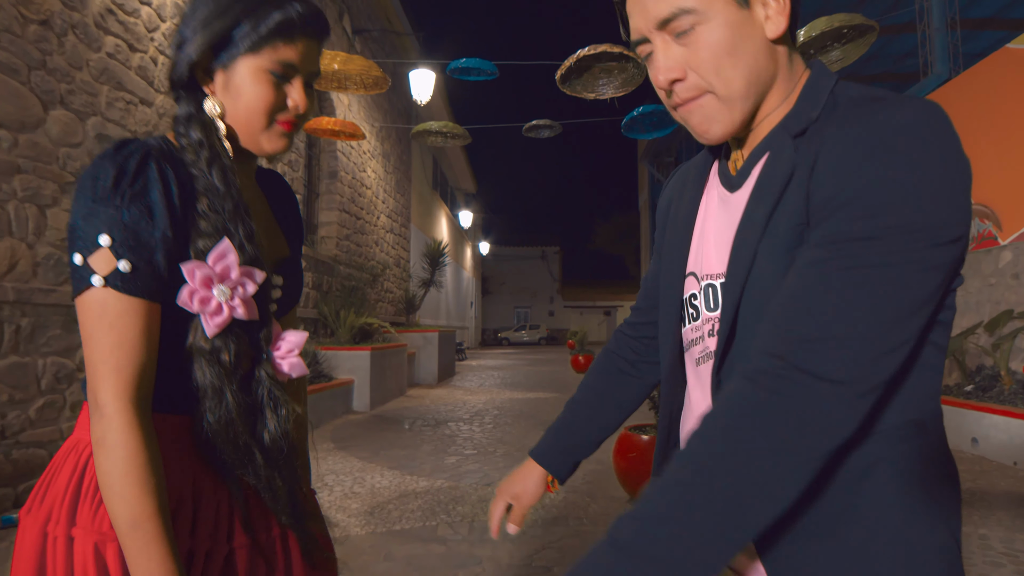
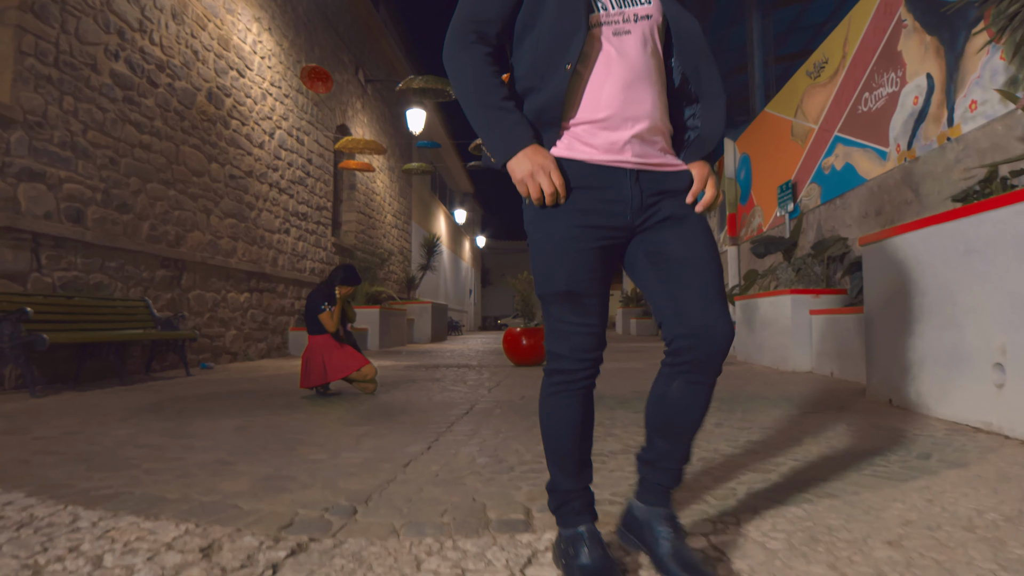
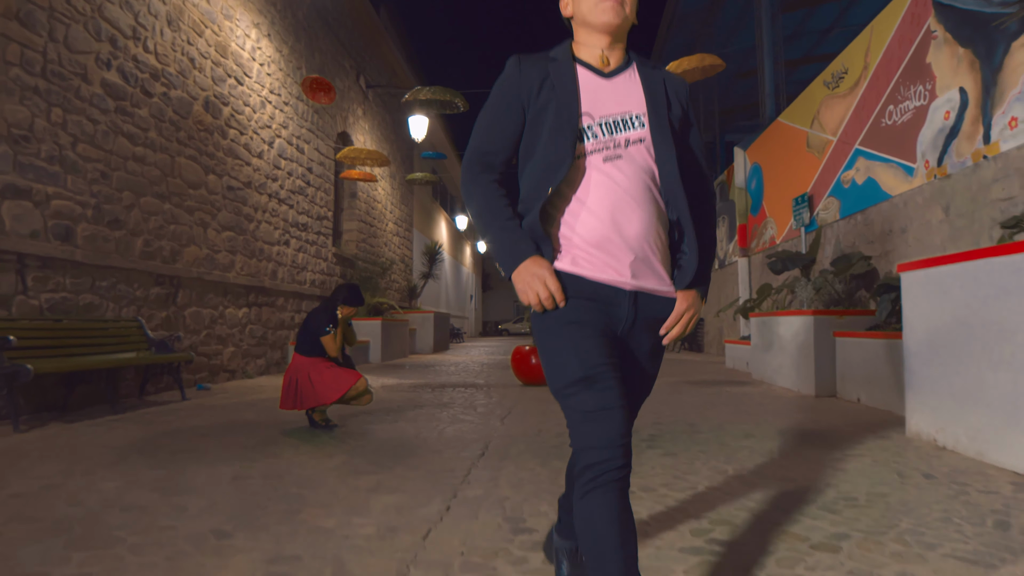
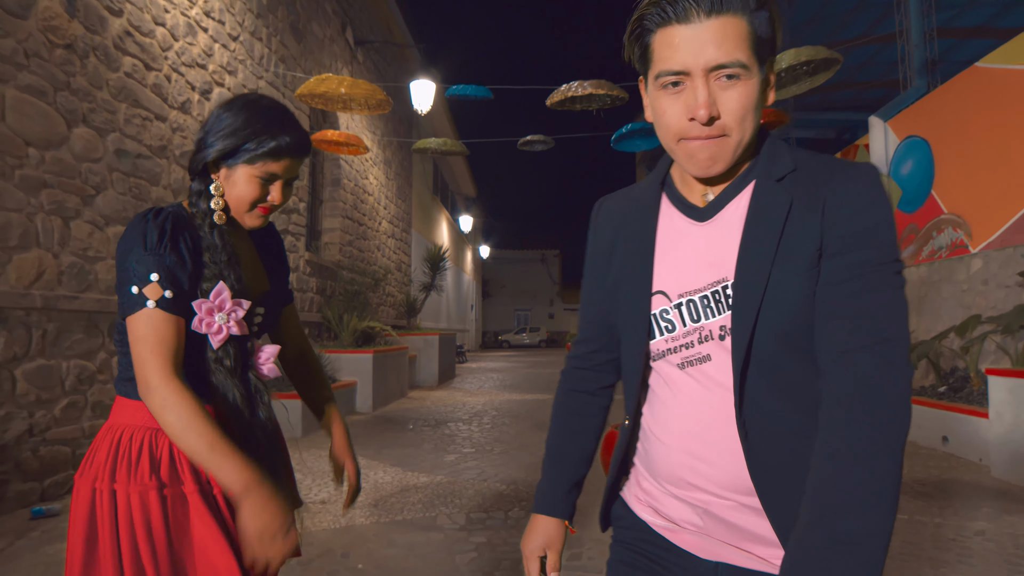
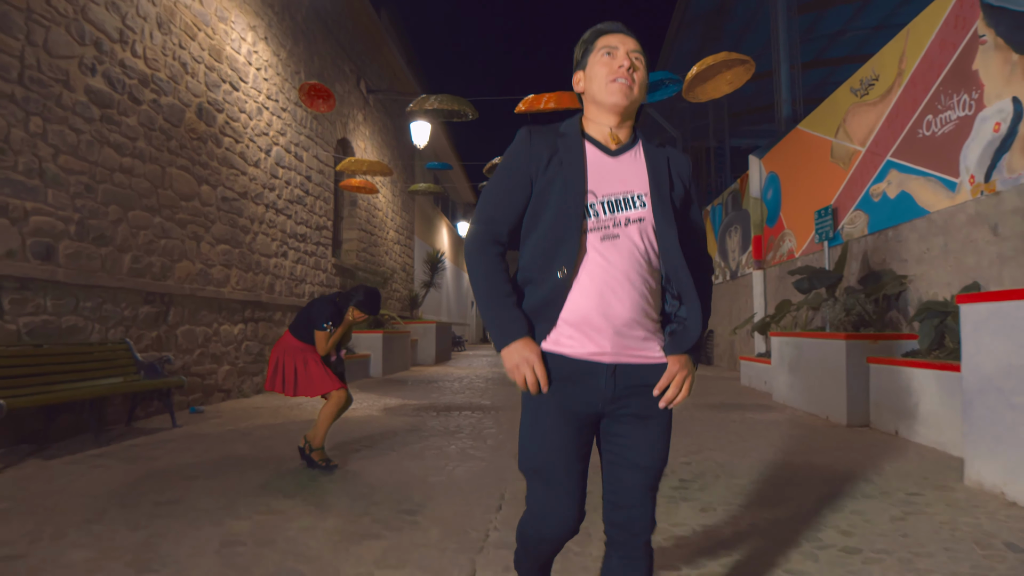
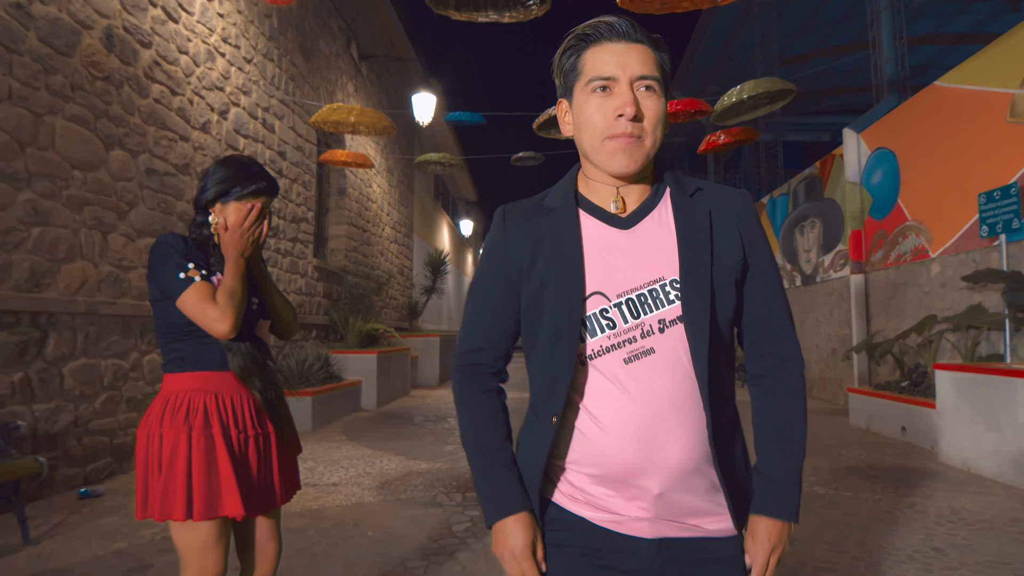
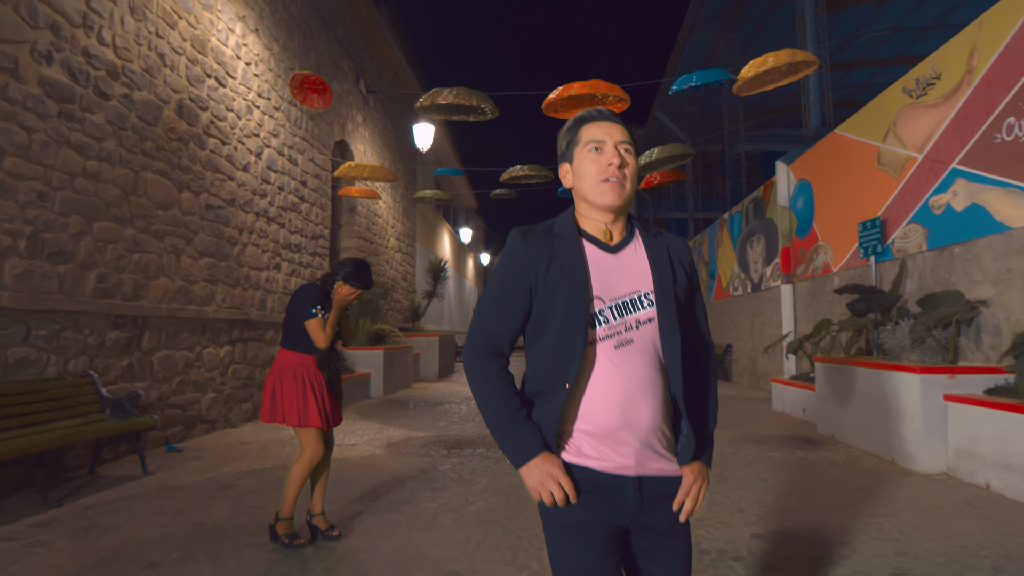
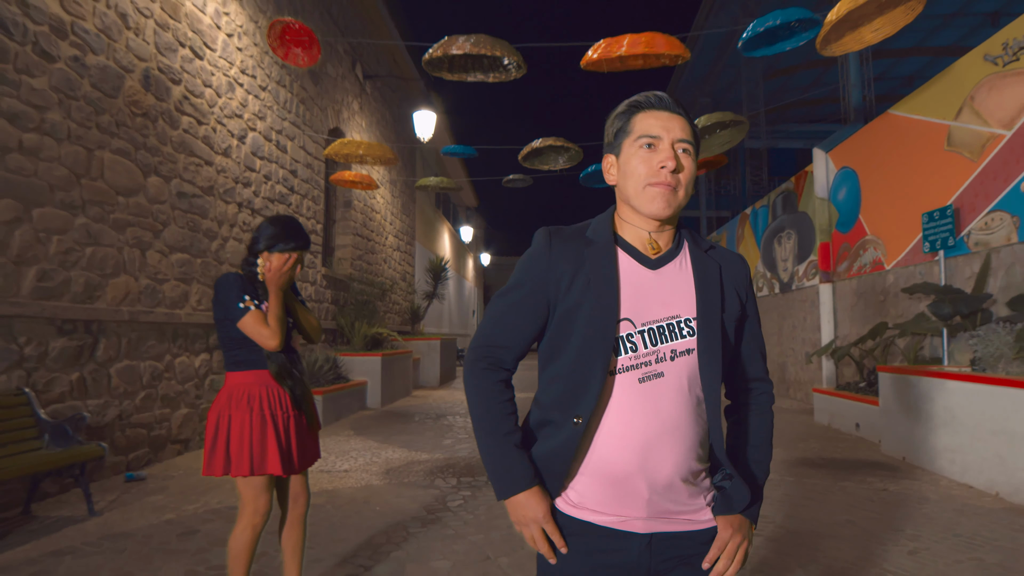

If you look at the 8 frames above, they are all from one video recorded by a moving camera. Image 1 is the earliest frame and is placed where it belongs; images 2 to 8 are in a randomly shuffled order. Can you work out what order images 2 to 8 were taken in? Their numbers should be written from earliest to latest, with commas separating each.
4, 6, 8, 7, 5, 3, 2
